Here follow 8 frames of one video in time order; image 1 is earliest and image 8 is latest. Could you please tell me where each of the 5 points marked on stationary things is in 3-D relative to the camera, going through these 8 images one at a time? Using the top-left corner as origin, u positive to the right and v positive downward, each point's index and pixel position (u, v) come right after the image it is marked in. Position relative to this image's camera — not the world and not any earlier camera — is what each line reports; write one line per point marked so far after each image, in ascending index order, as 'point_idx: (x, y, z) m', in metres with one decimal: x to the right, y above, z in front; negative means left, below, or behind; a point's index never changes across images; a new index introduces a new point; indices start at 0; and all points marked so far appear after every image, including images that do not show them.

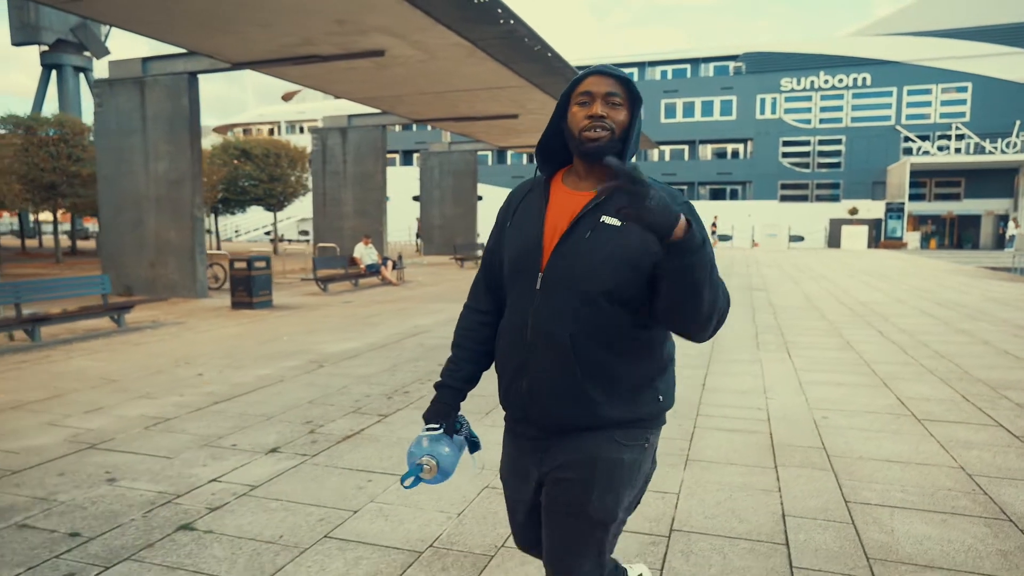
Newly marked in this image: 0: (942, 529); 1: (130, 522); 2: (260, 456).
0: (+2.2, -1.2, +3.4) m
1: (-2.0, -1.2, +3.6) m
2: (-1.7, -1.1, +4.6) m
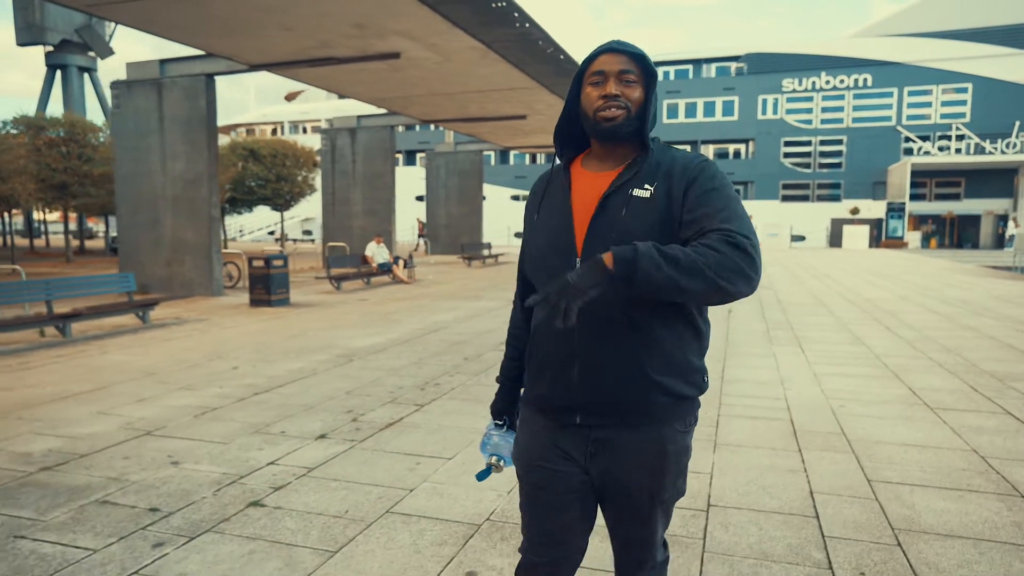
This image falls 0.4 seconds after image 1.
0: (+2.5, -1.2, +3.7) m
1: (-1.7, -1.2, +3.8) m
2: (-1.4, -1.1, +4.9) m
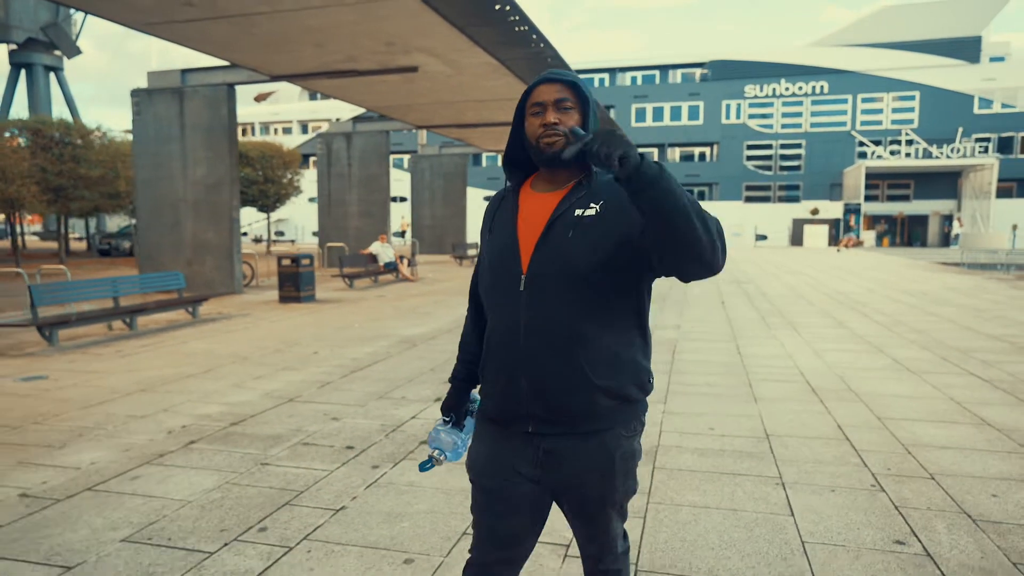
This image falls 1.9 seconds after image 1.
0: (+3.3, -1.1, +5.0) m
1: (-0.9, -1.1, +4.9) m
2: (-0.7, -1.0, +6.0) m
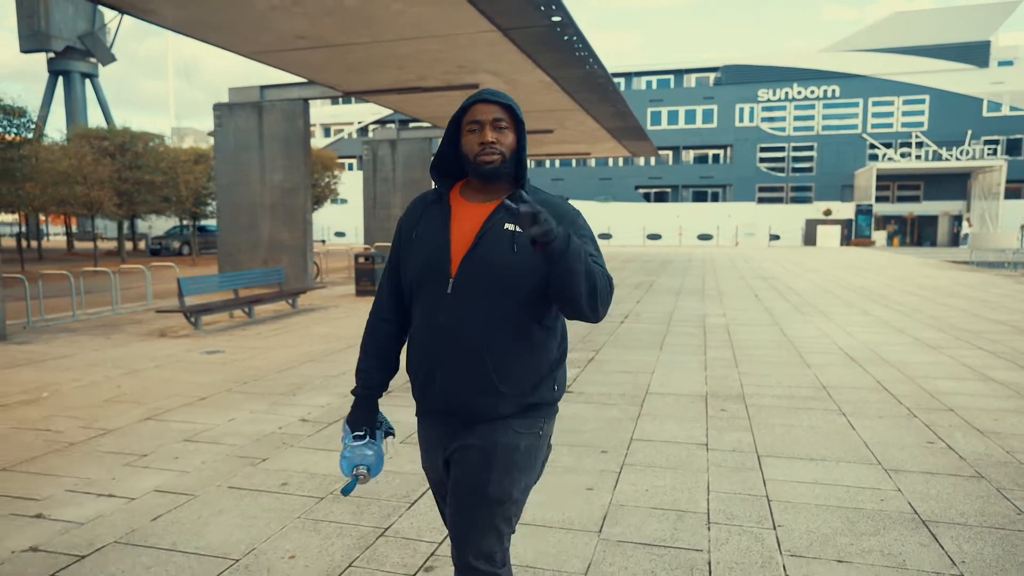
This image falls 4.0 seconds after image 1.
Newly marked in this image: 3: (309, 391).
0: (+4.4, -0.9, +6.6) m
1: (+0.2, -1.0, +6.5) m
2: (+0.5, -0.9, +7.6) m
3: (-2.0, -1.0, +6.6) m
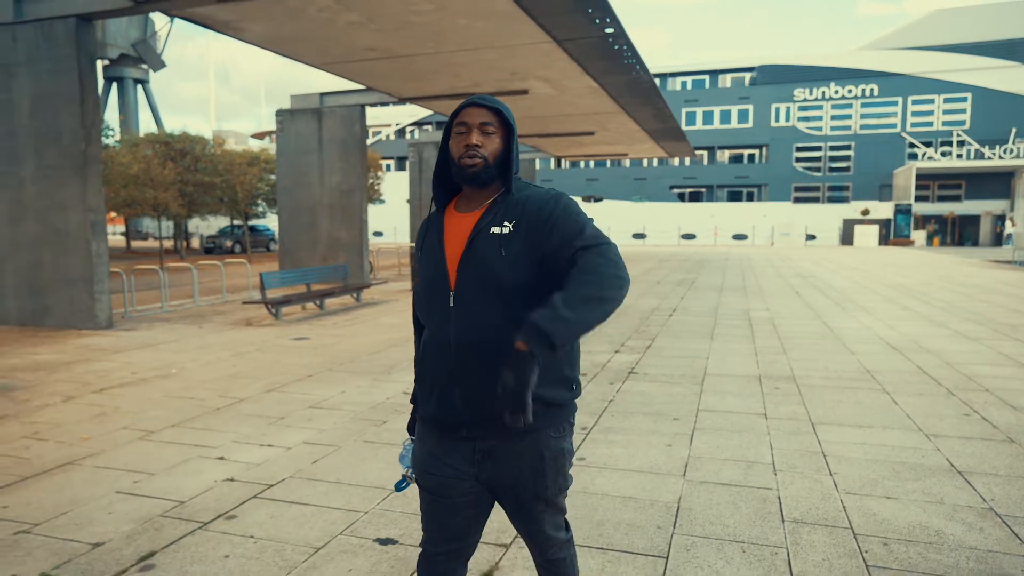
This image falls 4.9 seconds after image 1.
0: (+5.2, -0.9, +7.1) m
1: (+1.0, -0.9, +7.3) m
2: (+1.3, -0.8, +8.3) m
3: (-1.2, -0.9, +7.4) m
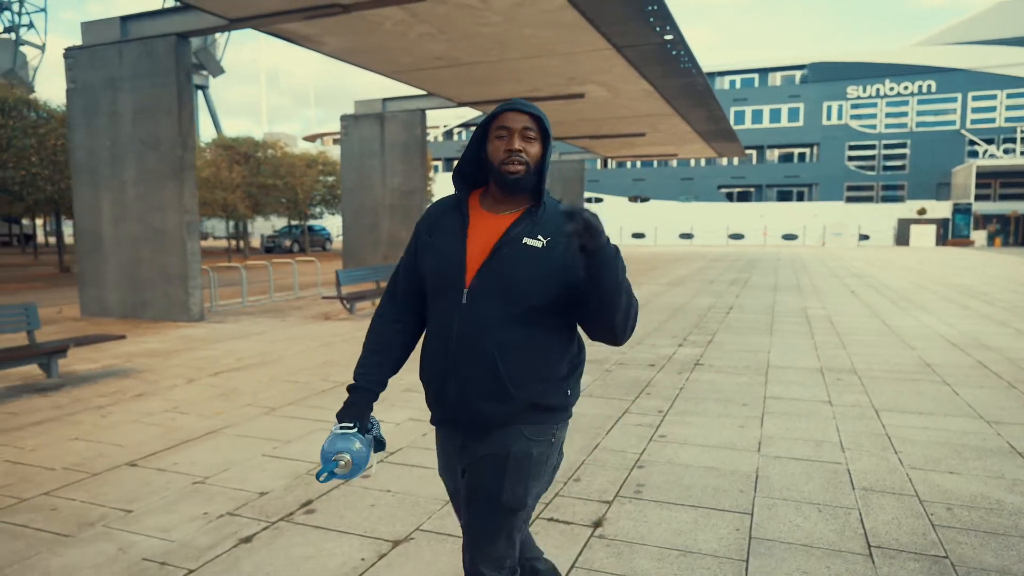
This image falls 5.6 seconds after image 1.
0: (+6.0, -0.8, +7.3) m
1: (+1.8, -0.9, +7.7) m
2: (+2.2, -0.8, +8.7) m
3: (-0.4, -0.9, +8.0) m
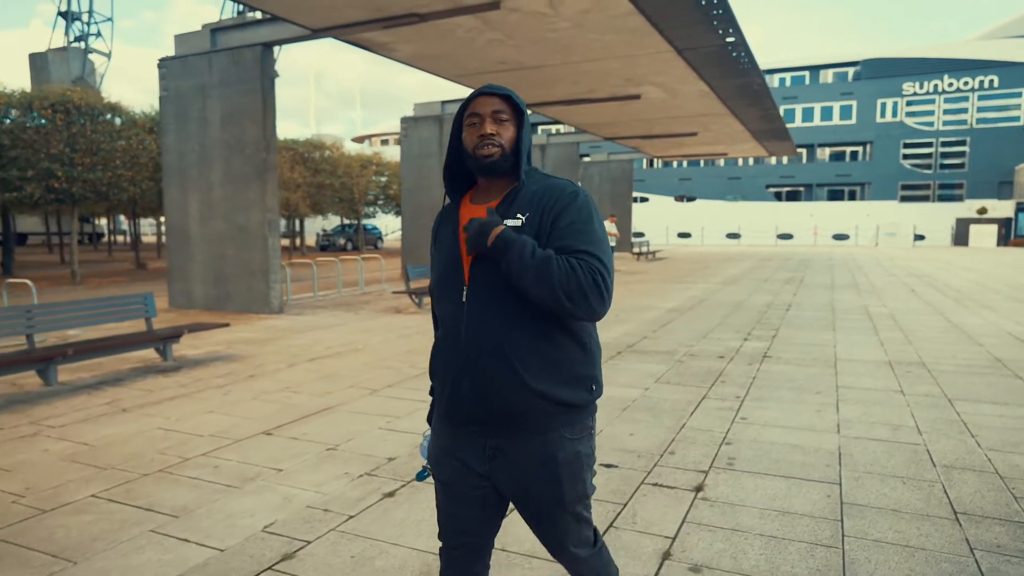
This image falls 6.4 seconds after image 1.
0: (+6.8, -0.8, +7.4) m
1: (+2.7, -0.8, +8.0) m
2: (+3.1, -0.7, +9.0) m
3: (+0.5, -0.8, +8.4) m
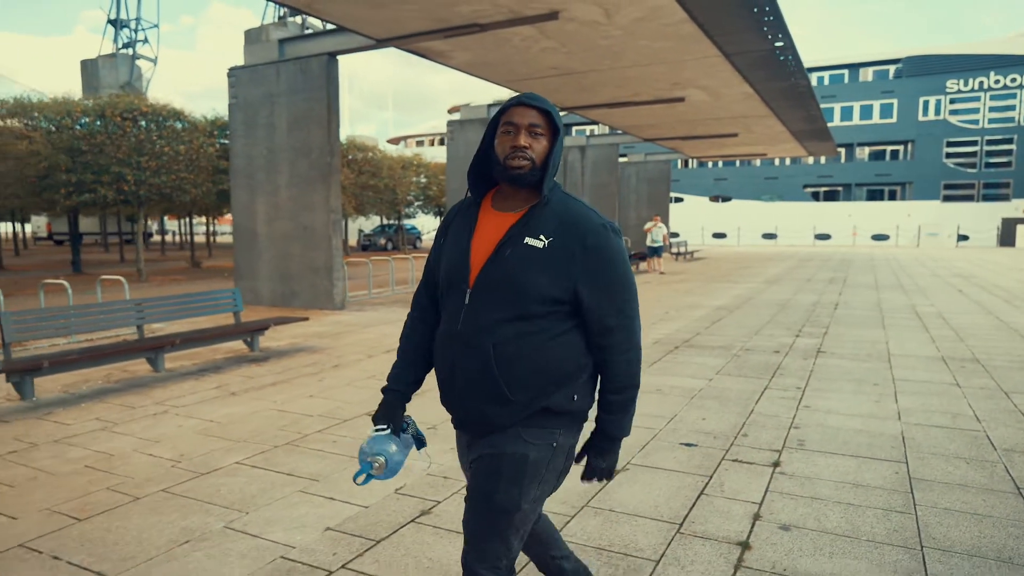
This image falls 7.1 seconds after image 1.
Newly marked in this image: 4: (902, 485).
0: (+7.6, -0.8, +7.5) m
1: (+3.5, -0.8, +8.3) m
2: (+4.0, -0.7, +9.3) m
3: (+1.3, -0.8, +8.9) m
4: (+2.3, -1.2, +4.0) m
